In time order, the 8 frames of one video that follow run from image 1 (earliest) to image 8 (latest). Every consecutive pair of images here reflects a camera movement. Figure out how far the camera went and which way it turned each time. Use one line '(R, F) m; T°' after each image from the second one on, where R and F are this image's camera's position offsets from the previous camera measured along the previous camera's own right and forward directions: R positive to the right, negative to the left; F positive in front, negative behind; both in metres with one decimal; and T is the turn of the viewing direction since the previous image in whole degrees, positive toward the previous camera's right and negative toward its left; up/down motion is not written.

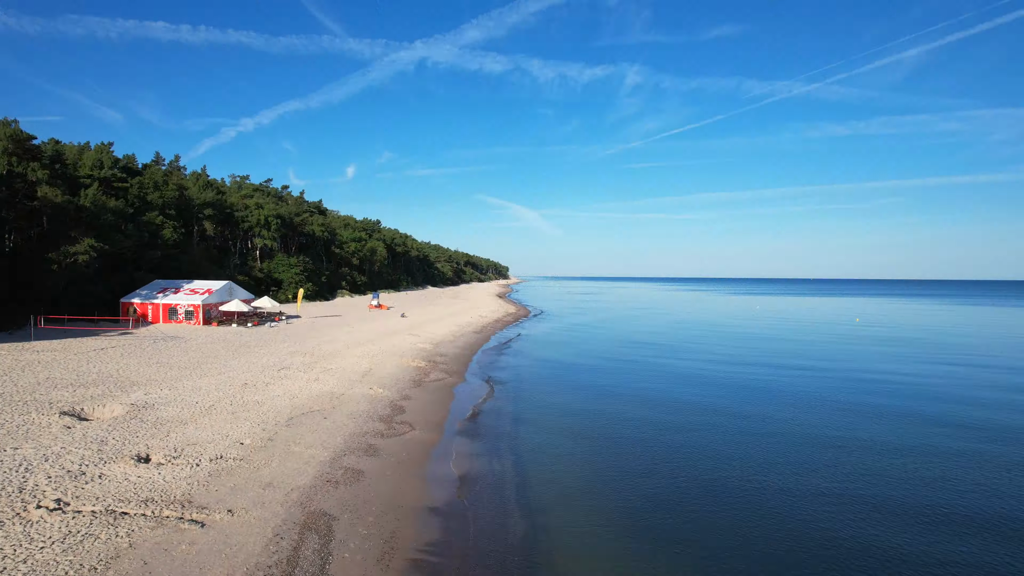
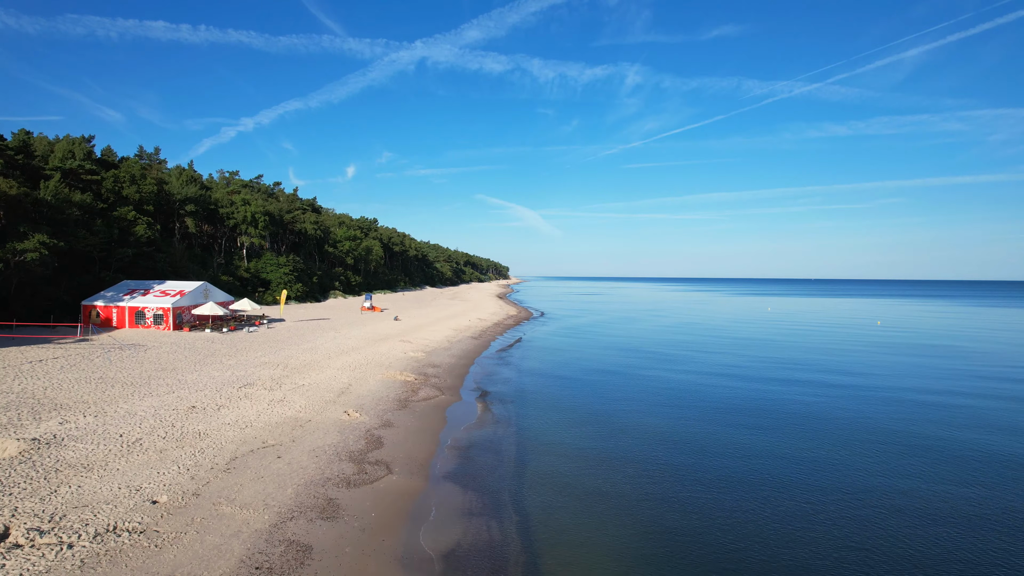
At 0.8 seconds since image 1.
(-0.1, +2.5) m; 0°
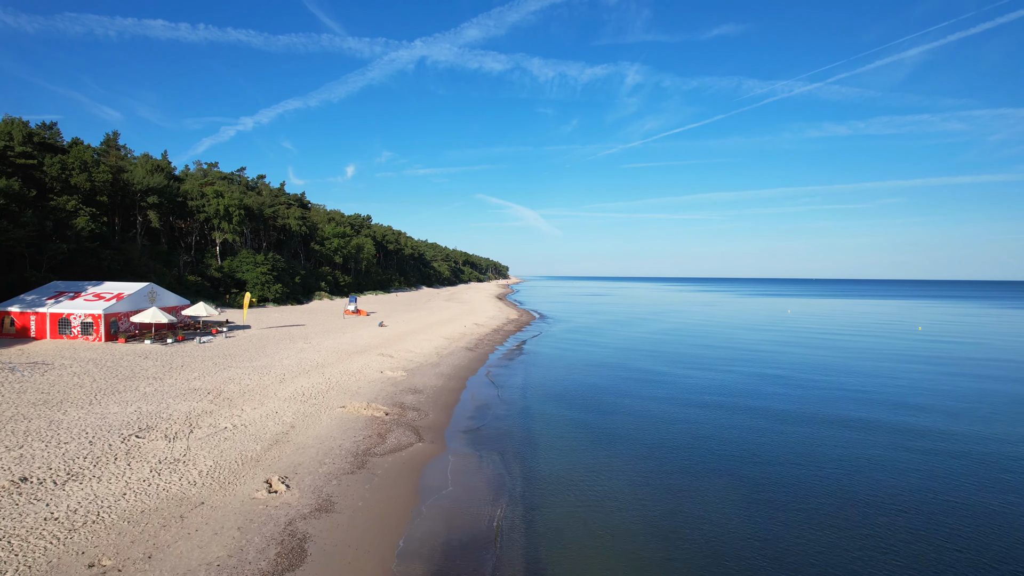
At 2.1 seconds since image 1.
(-0.1, +4.3) m; 0°
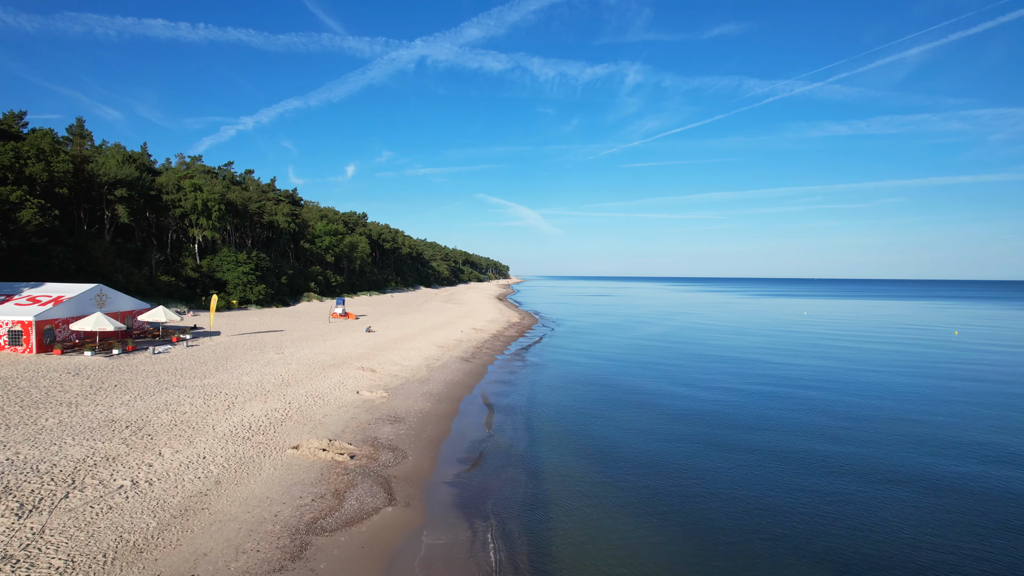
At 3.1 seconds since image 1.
(-0.1, +3.1) m; 0°
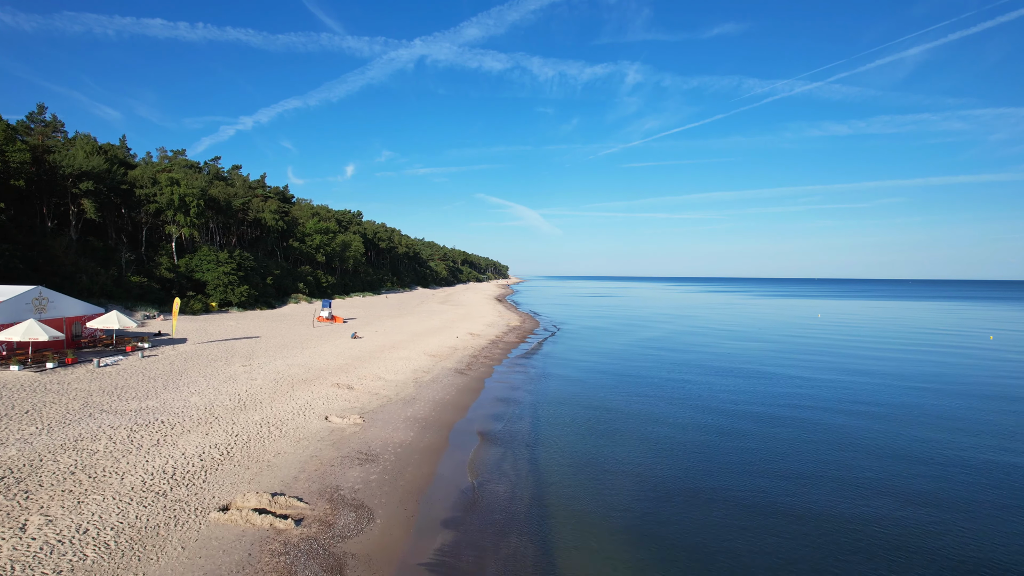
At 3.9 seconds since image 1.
(0.0, +2.7) m; 0°
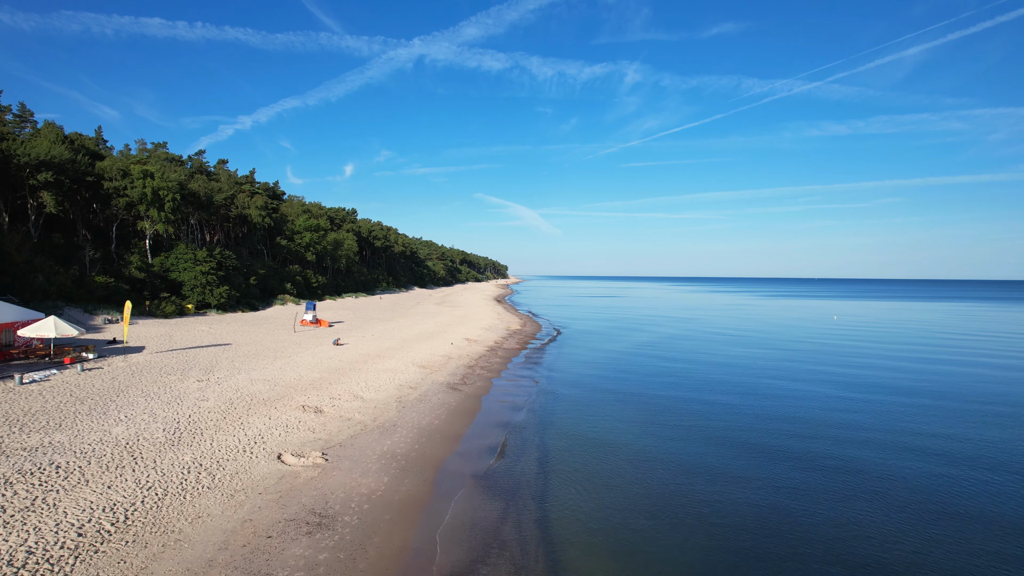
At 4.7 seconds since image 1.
(-0.1, +2.7) m; 0°
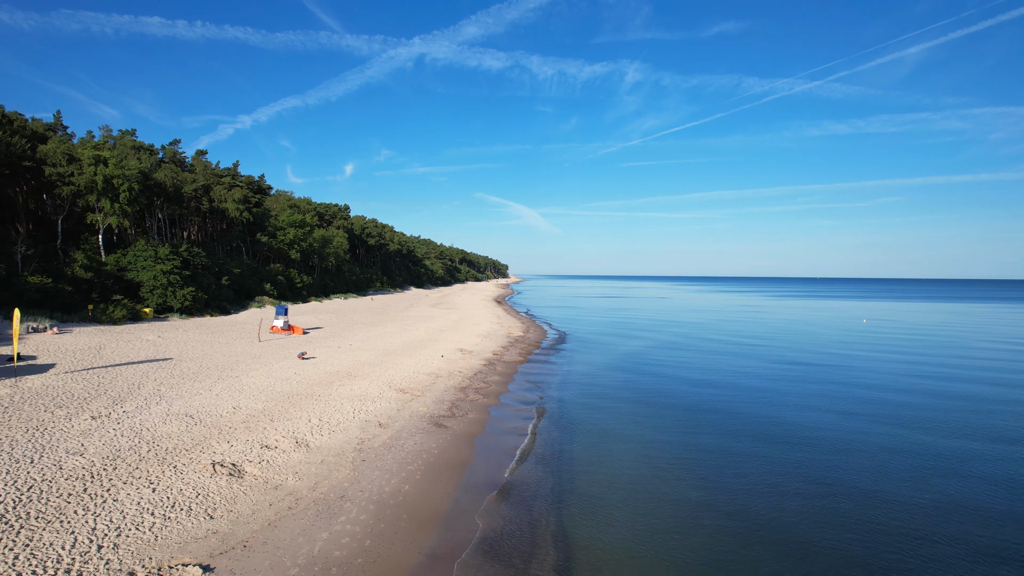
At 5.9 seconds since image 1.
(-0.1, +4.1) m; 0°
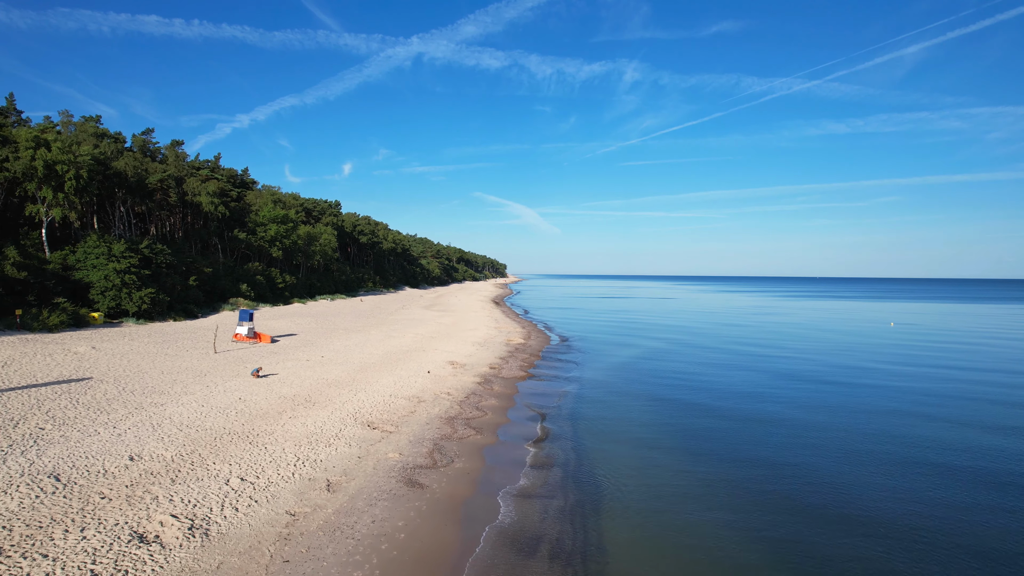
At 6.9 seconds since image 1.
(-0.1, +3.6) m; 0°
